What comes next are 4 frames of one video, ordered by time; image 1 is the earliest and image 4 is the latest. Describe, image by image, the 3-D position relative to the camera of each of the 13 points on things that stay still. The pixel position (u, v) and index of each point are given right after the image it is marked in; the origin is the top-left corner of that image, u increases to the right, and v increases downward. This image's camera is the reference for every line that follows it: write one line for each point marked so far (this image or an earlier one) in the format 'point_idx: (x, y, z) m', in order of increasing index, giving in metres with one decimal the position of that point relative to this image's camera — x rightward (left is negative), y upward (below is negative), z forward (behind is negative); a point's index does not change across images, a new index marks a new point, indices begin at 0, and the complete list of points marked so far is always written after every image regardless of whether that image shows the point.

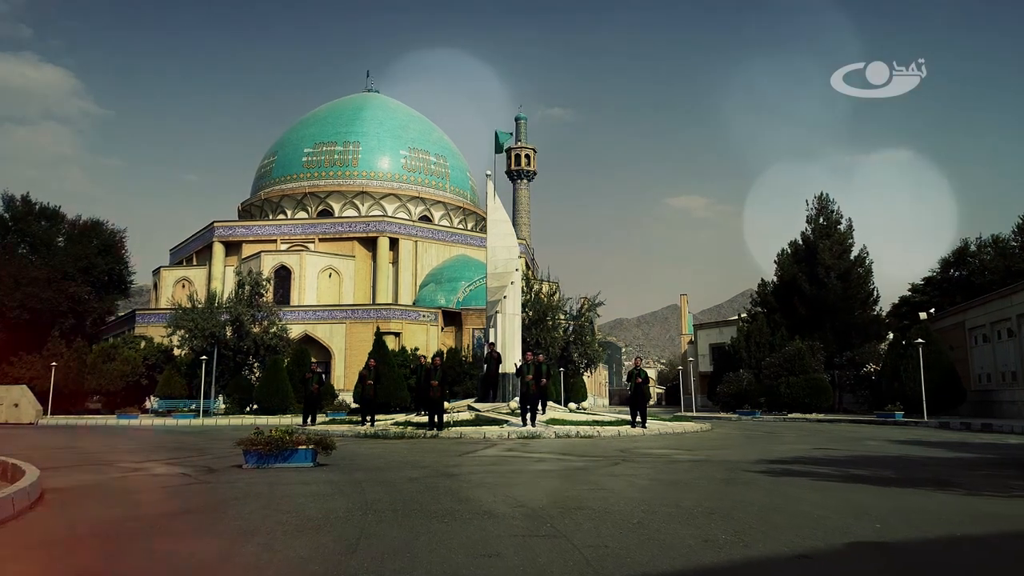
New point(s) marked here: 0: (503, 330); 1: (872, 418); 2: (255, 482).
0: (-0.2, -0.8, +15.3) m
1: (+8.7, -3.1, +18.6) m
2: (-1.9, -1.4, +5.6) m
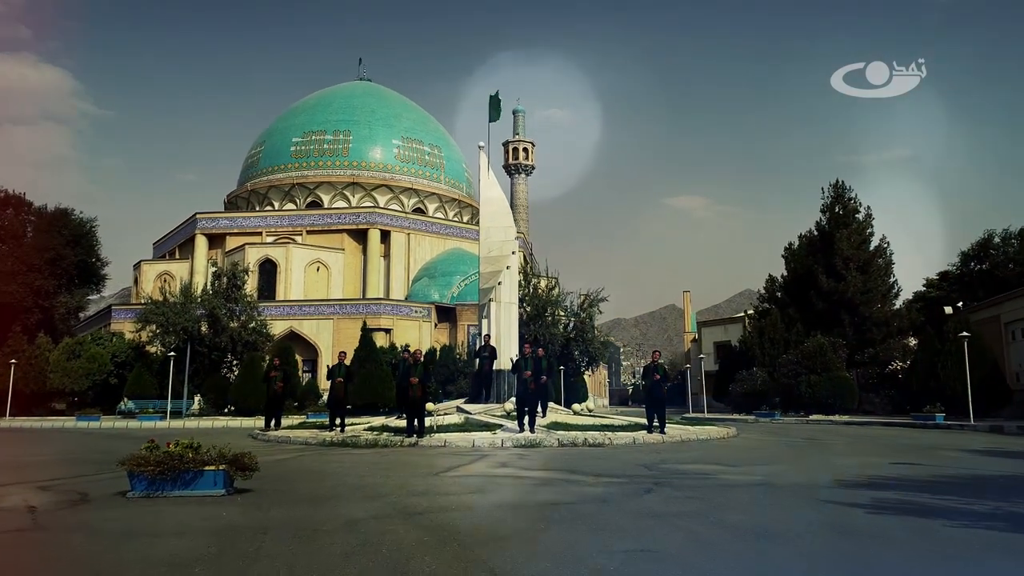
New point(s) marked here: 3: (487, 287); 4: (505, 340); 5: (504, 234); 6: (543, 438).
0: (-0.3, -0.6, +13.5) m
1: (+8.7, -2.9, +16.8) m
2: (-1.9, -1.2, +3.7) m
3: (-0.4, 0.0, +13.7) m
4: (-0.1, -0.9, +13.4) m
5: (-0.1, +1.0, +14.0) m
6: (+0.4, -1.8, +9.4) m
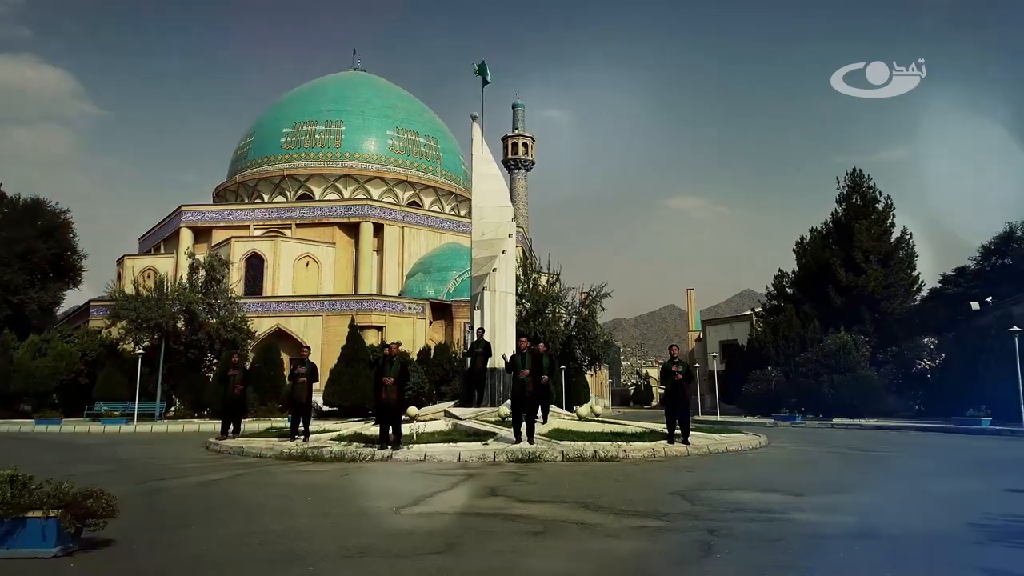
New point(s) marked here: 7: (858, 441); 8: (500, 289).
0: (-0.3, -0.4, +11.8) m
1: (+8.6, -2.7, +15.2) m
2: (-2.0, -1.0, +2.1) m
3: (-0.5, +0.2, +12.1) m
4: (-0.2, -0.7, +11.8) m
5: (-0.2, +1.2, +12.4) m
6: (+0.3, -1.6, +7.7) m
7: (+4.7, -2.1, +10.4) m
8: (-0.2, 0.0, +12.0) m
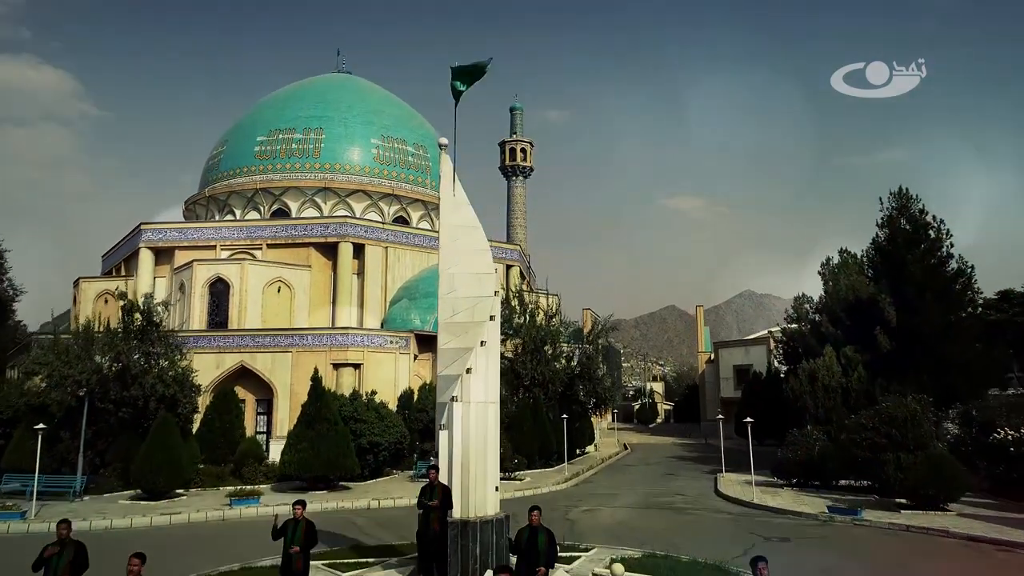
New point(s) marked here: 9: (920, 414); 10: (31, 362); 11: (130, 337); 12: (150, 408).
0: (-0.5, -1.5, +8.2) m
1: (+8.4, -3.8, +11.5) m
2: (-2.2, -2.1, -1.5) m
3: (-0.7, -0.9, +8.5) m
4: (-0.4, -1.9, +8.1) m
5: (-0.4, 0.0, +8.7) m
6: (+0.1, -2.8, +4.1) m
7: (+4.5, -3.2, +6.7) m
8: (-0.4, -1.2, +8.3) m
9: (+8.7, -2.7, +16.5) m
10: (-11.9, -1.8, +19.1) m
11: (-9.6, -1.2, +19.6) m
12: (-9.1, -2.9, +19.3) m
